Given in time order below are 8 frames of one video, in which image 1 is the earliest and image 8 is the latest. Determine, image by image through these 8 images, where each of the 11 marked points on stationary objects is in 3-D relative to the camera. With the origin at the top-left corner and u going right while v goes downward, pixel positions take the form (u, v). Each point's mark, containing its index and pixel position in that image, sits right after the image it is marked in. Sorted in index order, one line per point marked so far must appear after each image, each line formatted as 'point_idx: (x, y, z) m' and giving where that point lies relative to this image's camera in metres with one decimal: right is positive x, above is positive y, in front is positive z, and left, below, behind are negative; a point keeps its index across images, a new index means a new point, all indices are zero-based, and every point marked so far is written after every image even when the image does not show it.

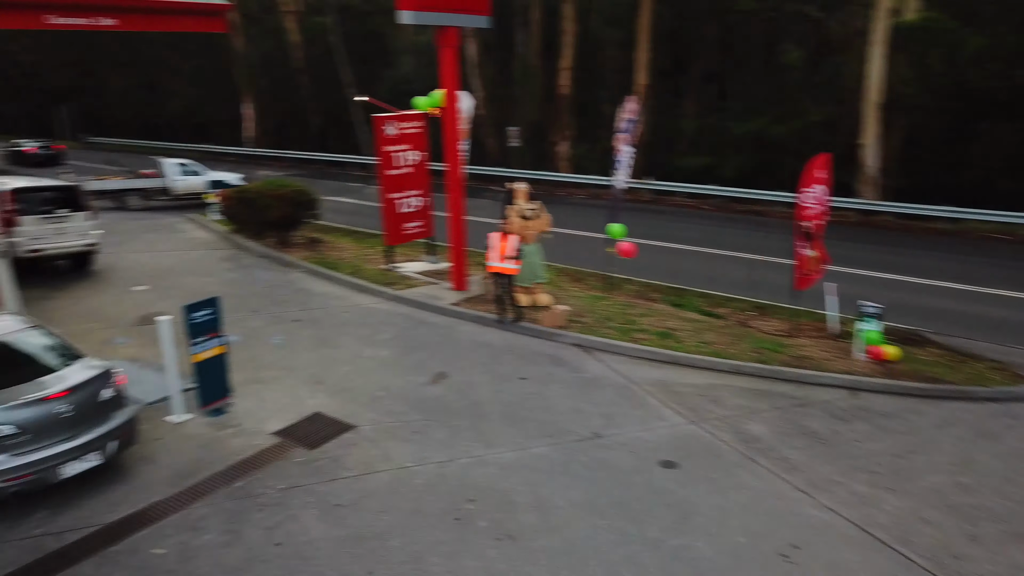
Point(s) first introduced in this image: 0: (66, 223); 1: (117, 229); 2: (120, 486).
0: (-6.3, +0.9, +11.6) m
1: (-7.8, +1.2, +16.3) m
2: (-3.0, -1.5, +6.4) m
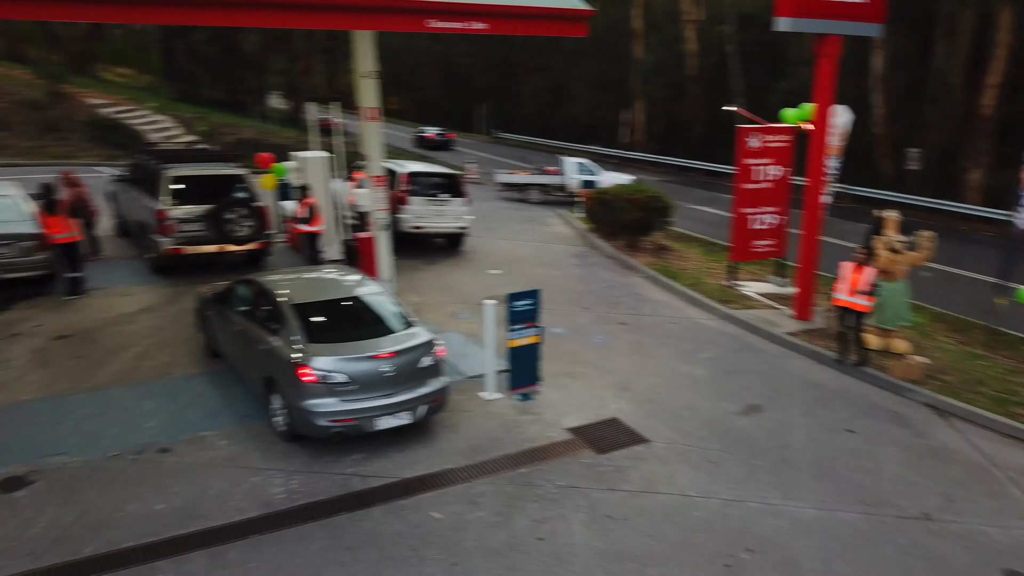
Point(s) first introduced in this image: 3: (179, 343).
0: (-1.0, +1.3, +13.0) m
1: (-0.4, +1.6, +17.9) m
2: (-0.8, -1.3, +7.0) m
3: (-3.7, -0.6, +8.9) m
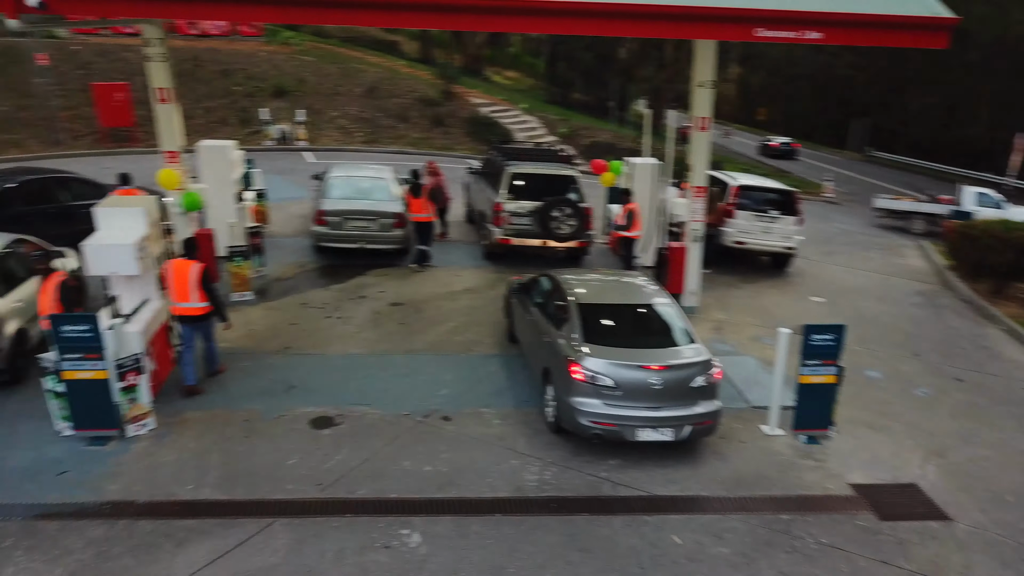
0: (+3.9, +0.9, +12.3) m
1: (+6.6, +1.0, +16.5) m
2: (+1.4, -1.5, +6.8) m
3: (-0.3, -0.5, +9.7) m
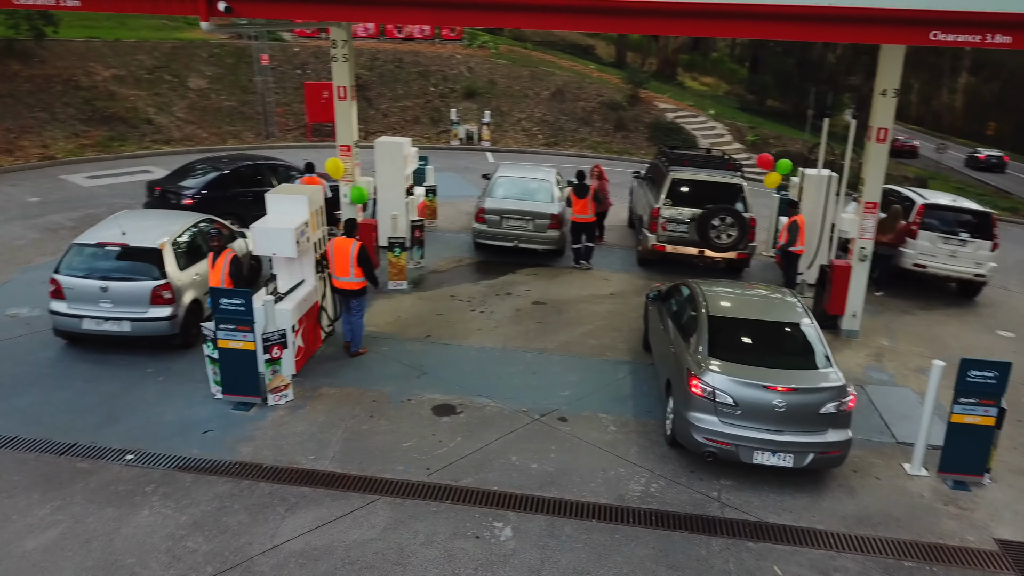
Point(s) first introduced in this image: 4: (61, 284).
0: (+6.1, +0.5, +11.2) m
1: (+9.7, +0.3, +14.7) m
2: (+2.2, -1.6, +6.3) m
3: (+1.3, -0.5, +9.6) m
4: (-4.4, 0.0, +8.0) m
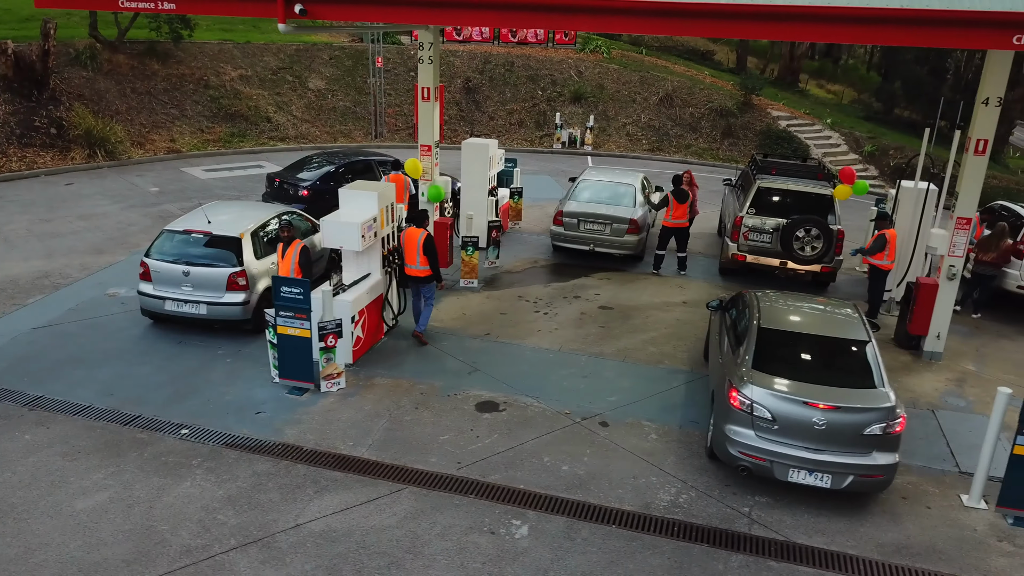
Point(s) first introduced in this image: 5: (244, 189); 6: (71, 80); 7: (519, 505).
0: (+7.1, +0.2, +10.3) m
1: (+11.1, -0.2, +13.2) m
2: (+2.4, -1.7, +6.0) m
3: (+2.0, -0.6, +9.4) m
4: (-3.8, +0.2, +8.7) m
5: (-5.3, +2.0, +16.3) m
6: (-10.2, +4.8, +19.0) m
7: (+0.1, -1.6, +6.1) m
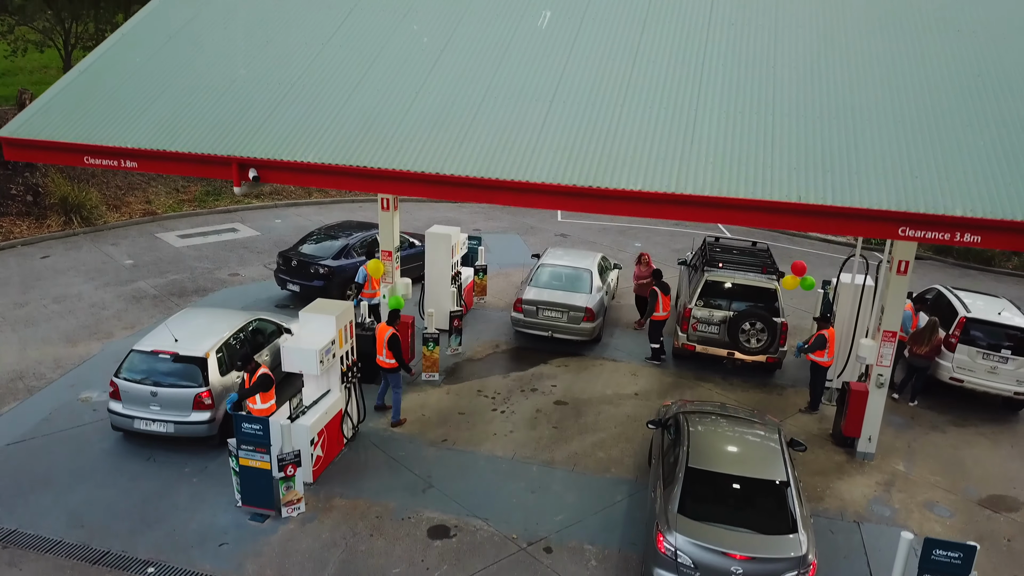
0: (+6.5, -1.0, +10.9) m
1: (+10.5, -1.5, +13.9) m
2: (+2.0, -3.0, +6.5) m
3: (+1.5, -1.9, +9.9) m
4: (-4.3, -1.1, +9.1) m
5: (-6.0, +0.6, +16.7) m
6: (-10.9, +3.4, +19.3) m
7: (-0.4, -2.9, +6.5) m
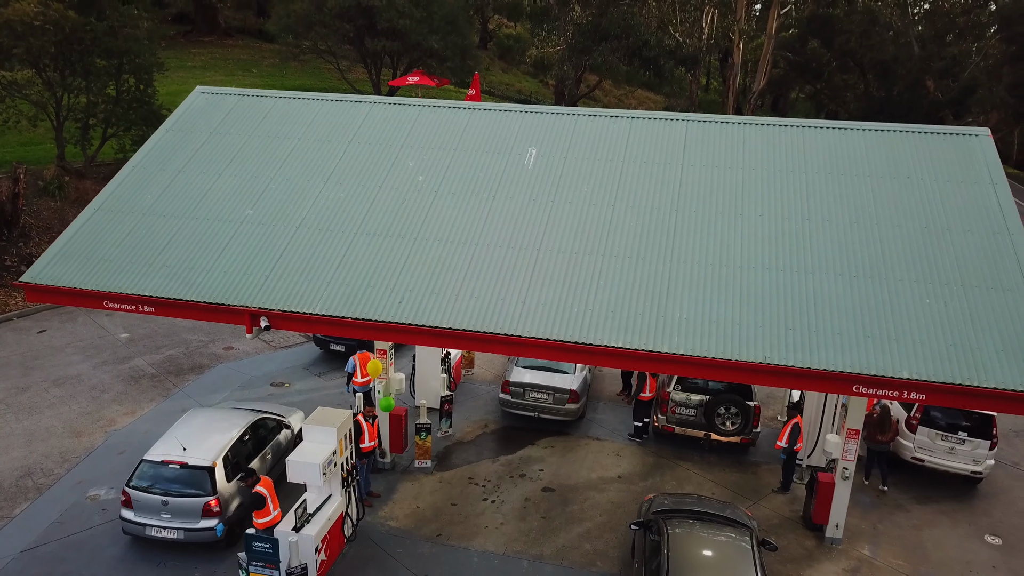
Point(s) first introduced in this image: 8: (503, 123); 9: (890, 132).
0: (+6.4, -2.3, +11.6) m
1: (+10.2, -2.7, +14.7) m
2: (+2.0, -4.2, +7.2) m
3: (+1.4, -3.2, +10.5) m
4: (-4.4, -2.4, +9.6) m
5: (-6.3, -0.9, +17.1) m
6: (-11.3, +1.8, +19.7) m
7: (-0.4, -4.1, +7.1) m
8: (-0.1, +2.0, +10.2) m
9: (+4.3, +1.8, +9.4) m
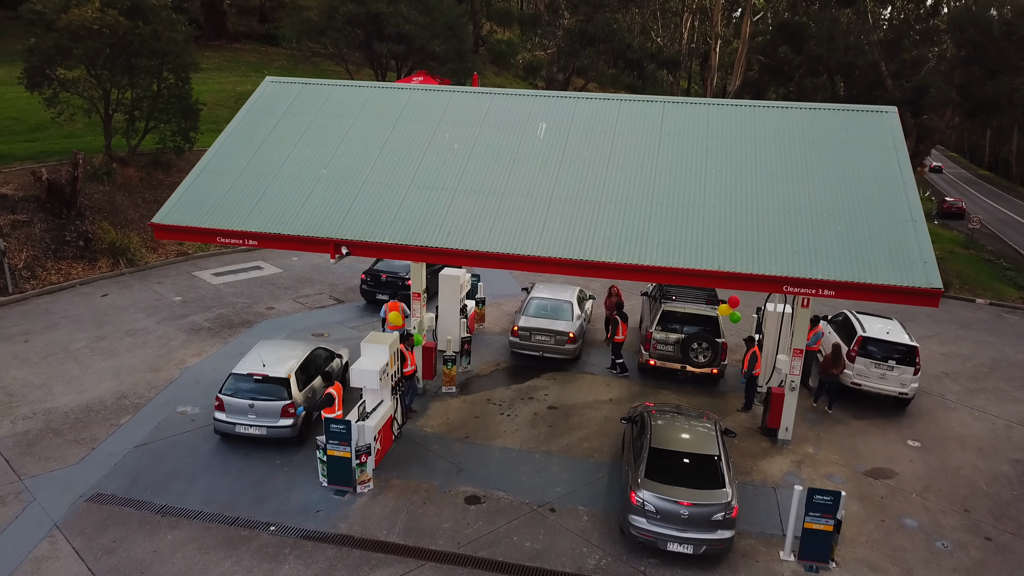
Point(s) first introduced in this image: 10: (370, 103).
0: (+6.6, -1.5, +14.2) m
1: (+10.4, -1.9, +17.4) m
2: (+2.2, -3.4, +9.7) m
3: (+1.6, -2.4, +13.1) m
4: (-4.2, -1.7, +12.0) m
5: (-6.2, -0.2, +19.6) m
6: (-11.3, +2.5, +22.1) m
7: (-0.1, -3.3, +9.6) m
8: (+0.1, +2.8, +12.7) m
9: (+4.6, +2.6, +12.0) m
10: (-2.2, +2.9, +13.0) m
